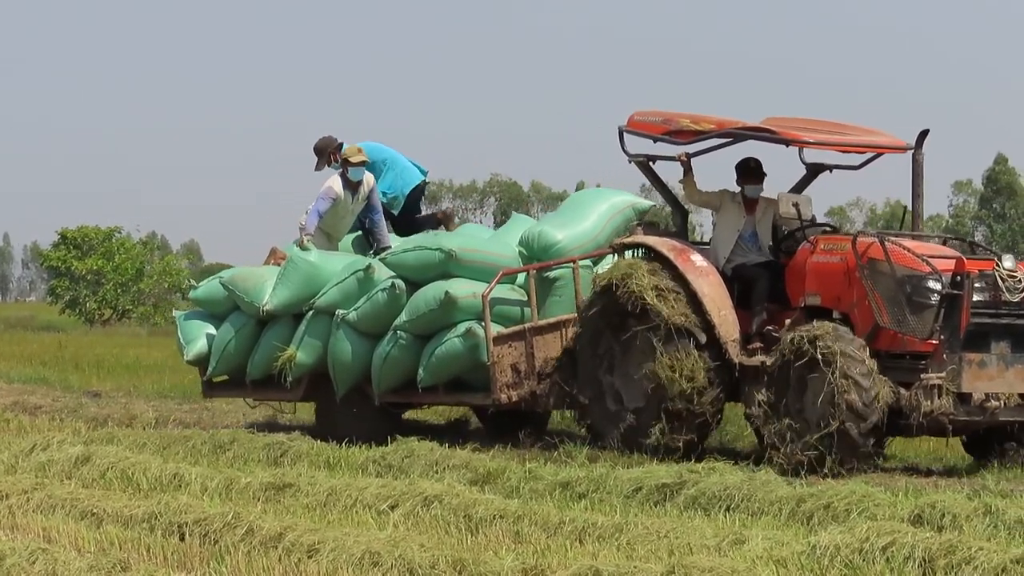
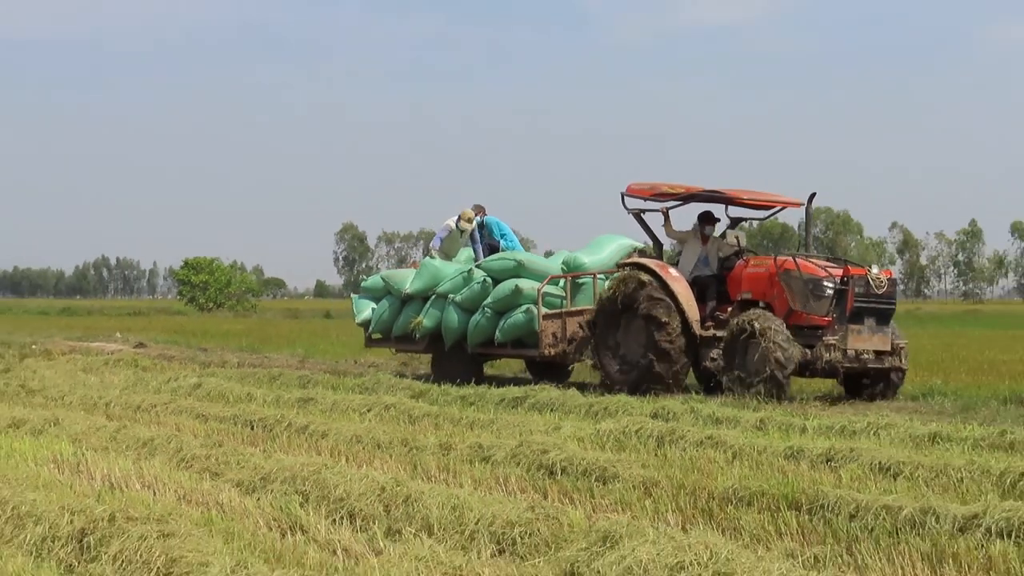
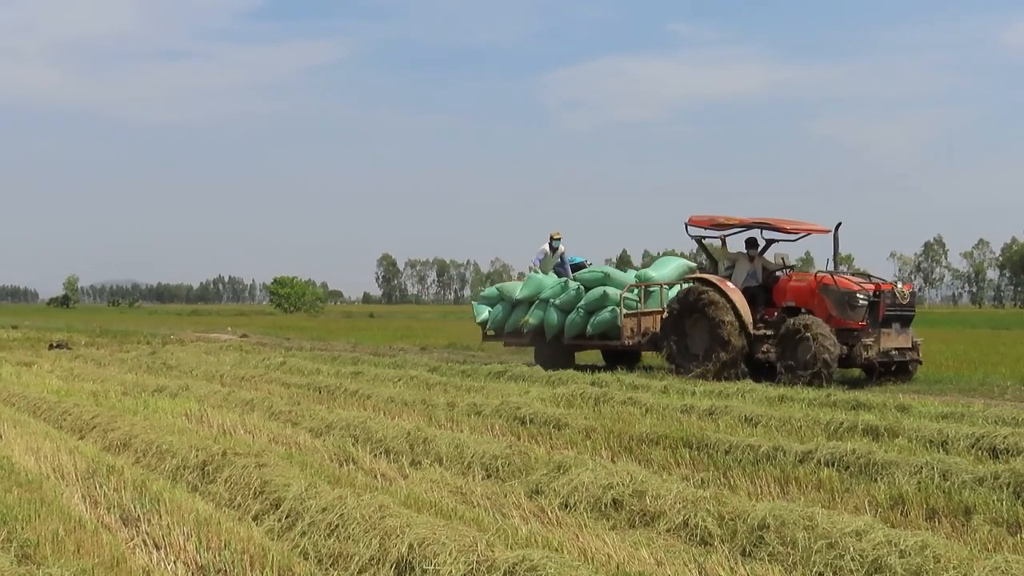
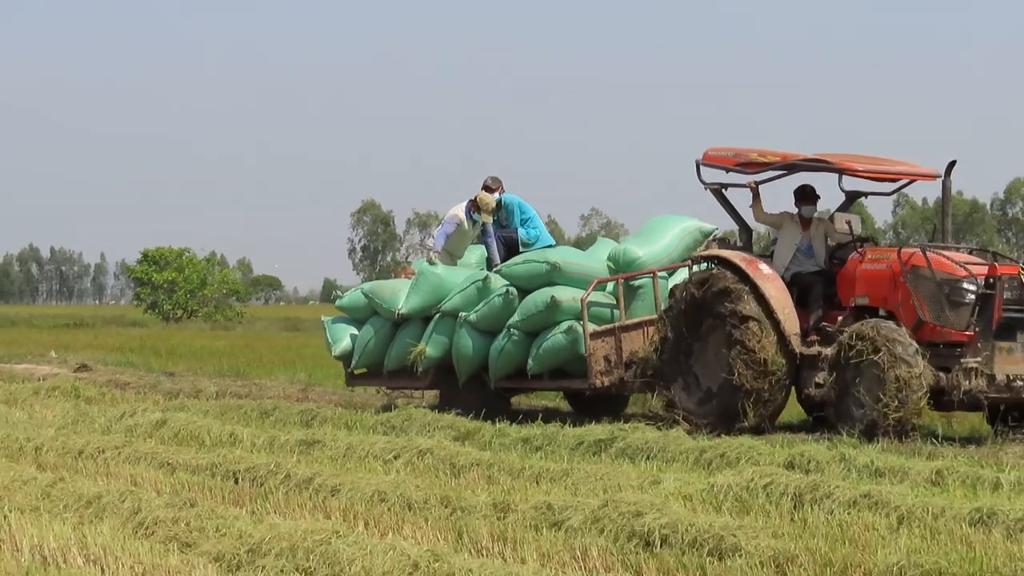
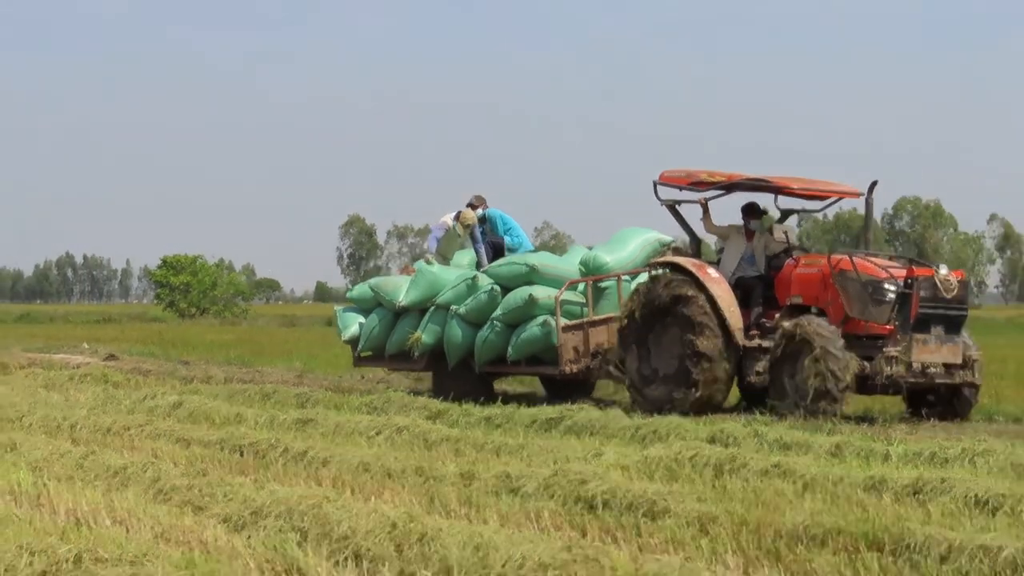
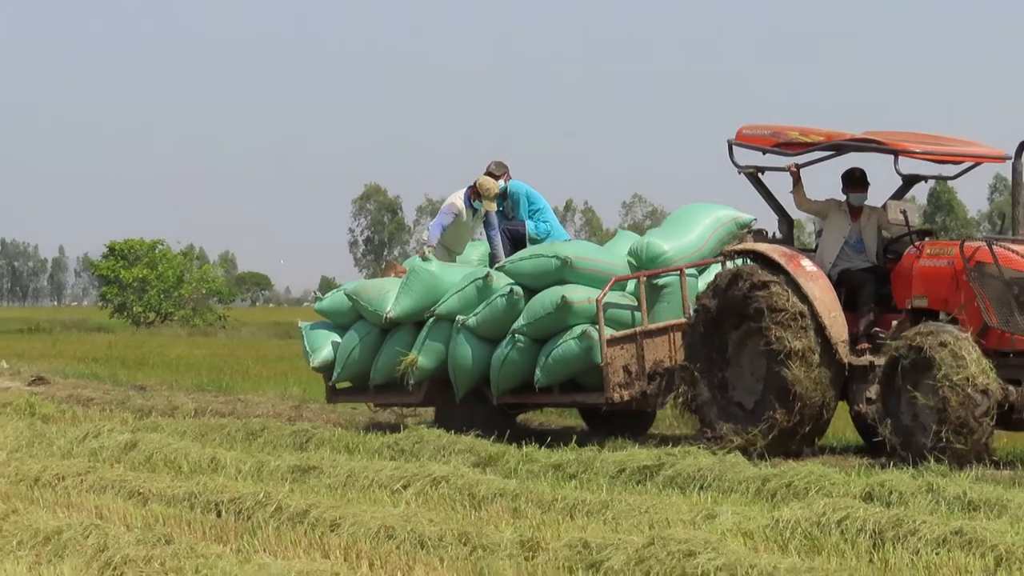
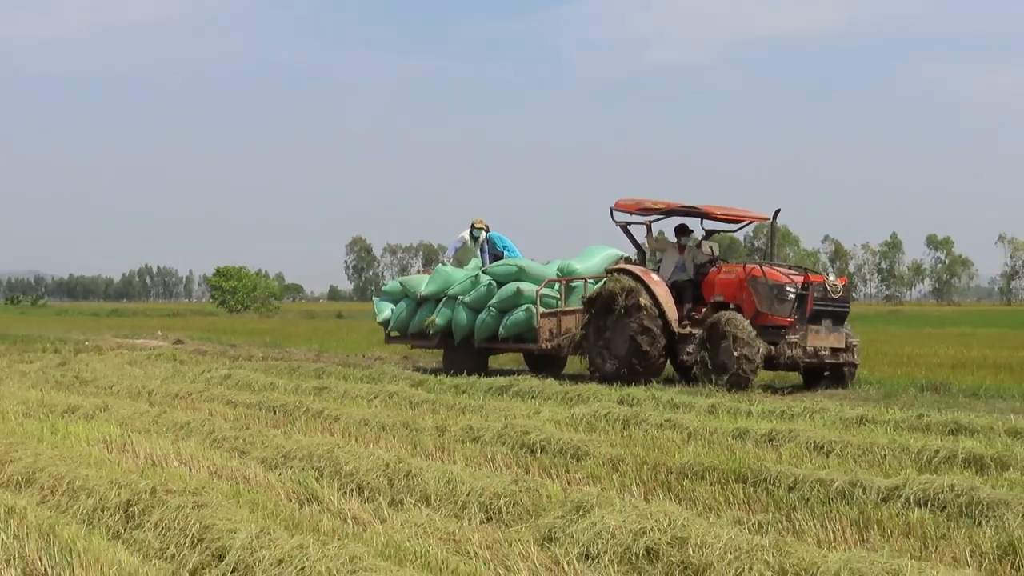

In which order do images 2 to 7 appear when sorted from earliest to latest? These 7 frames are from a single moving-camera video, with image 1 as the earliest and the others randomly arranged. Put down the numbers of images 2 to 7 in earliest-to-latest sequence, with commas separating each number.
6, 4, 5, 2, 7, 3
